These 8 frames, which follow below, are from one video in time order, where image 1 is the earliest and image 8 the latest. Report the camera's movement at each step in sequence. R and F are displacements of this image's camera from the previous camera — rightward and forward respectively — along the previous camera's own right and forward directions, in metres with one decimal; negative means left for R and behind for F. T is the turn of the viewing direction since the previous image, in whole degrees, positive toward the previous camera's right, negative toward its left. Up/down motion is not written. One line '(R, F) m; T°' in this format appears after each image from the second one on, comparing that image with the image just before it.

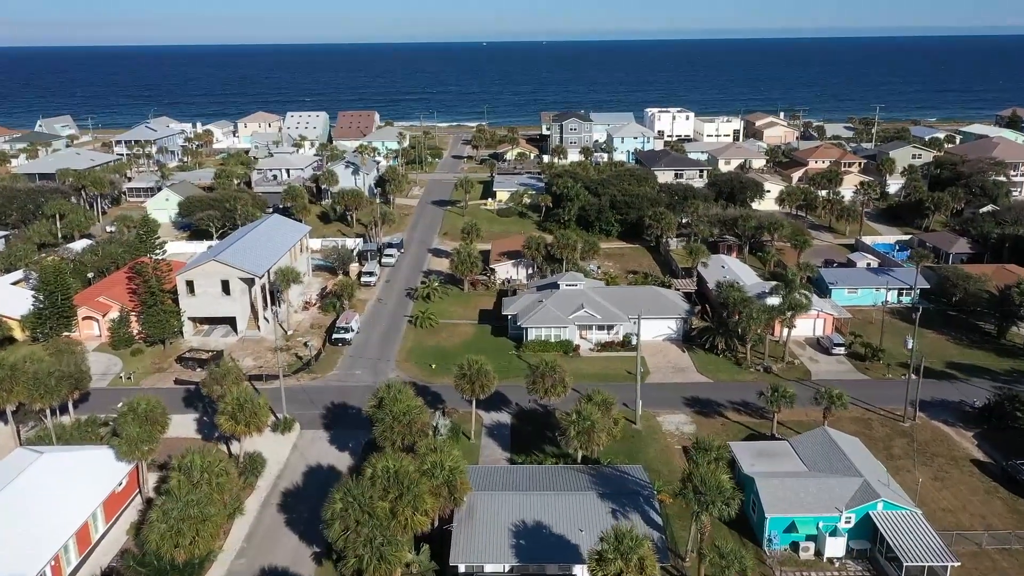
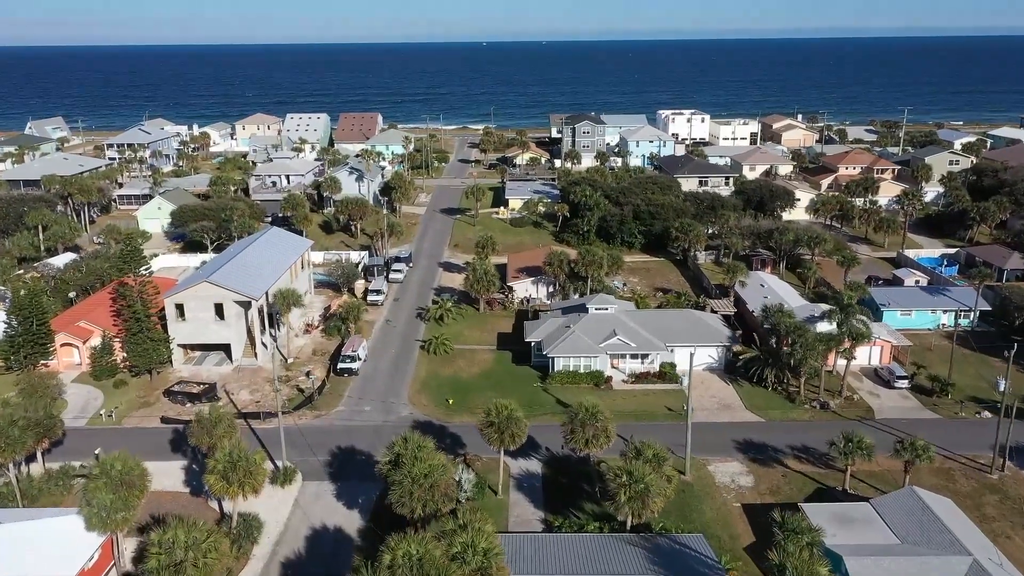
(-1.3, +4.6) m; 0°
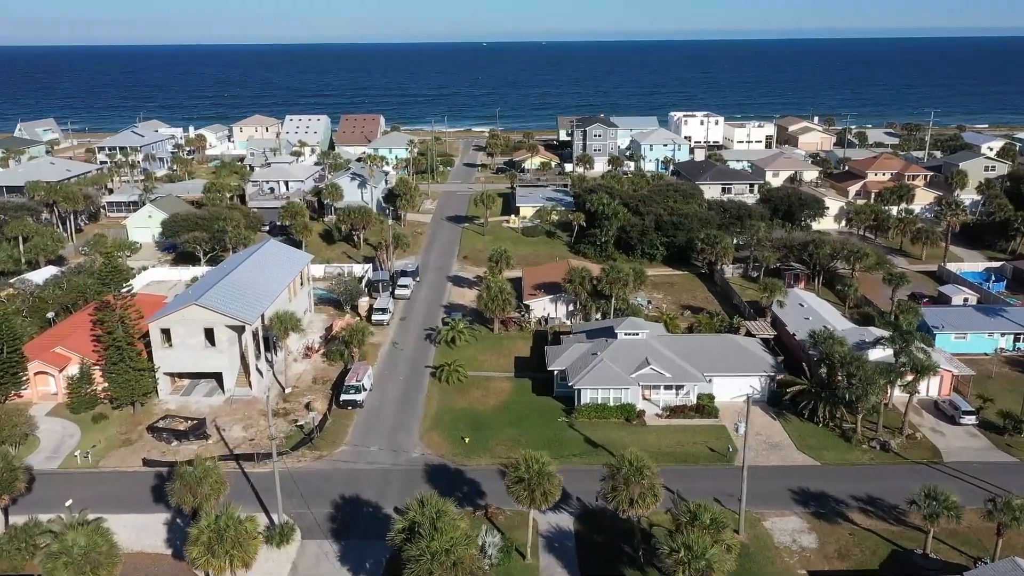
(-1.0, +4.1) m; 0°
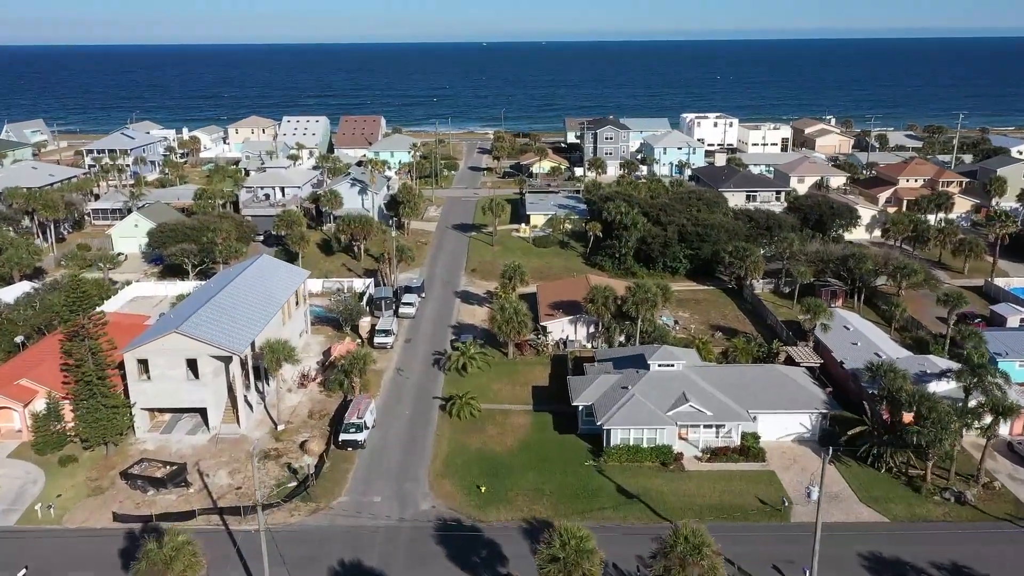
(-0.9, +4.2) m; 0°
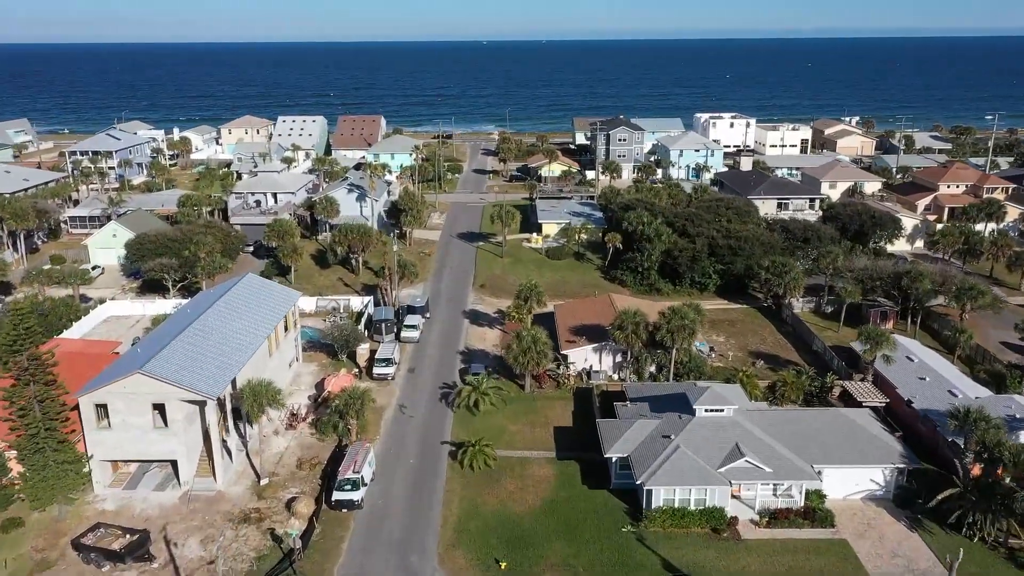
(-0.8, +5.1) m; 0°
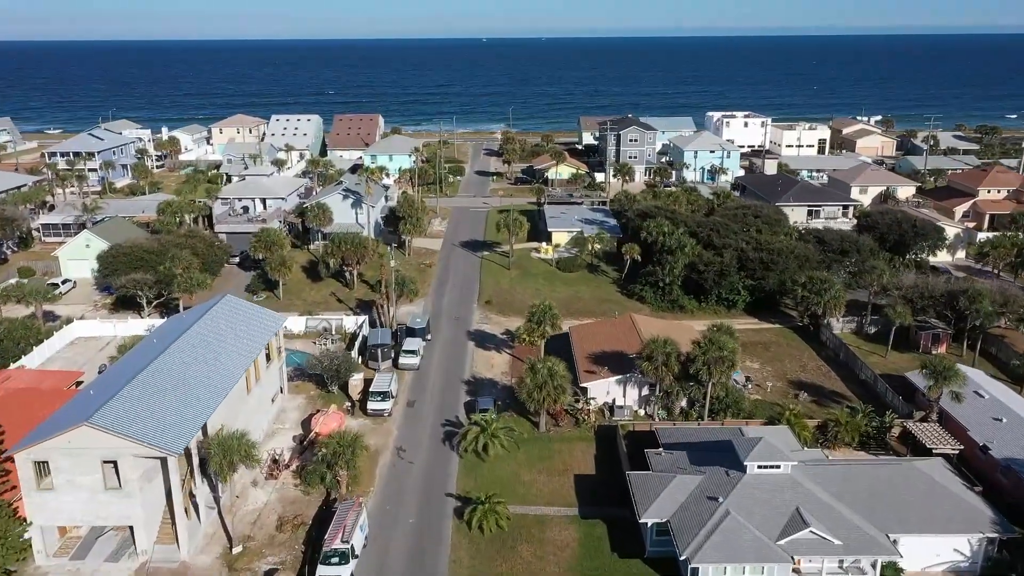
(-0.6, +4.6) m; 0°
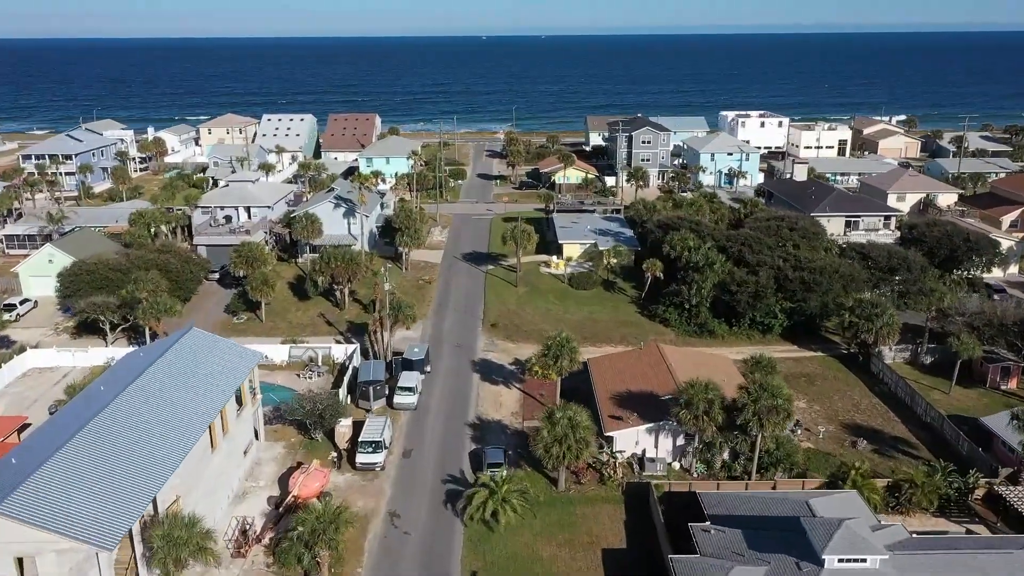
(-0.5, +5.1) m; 0°
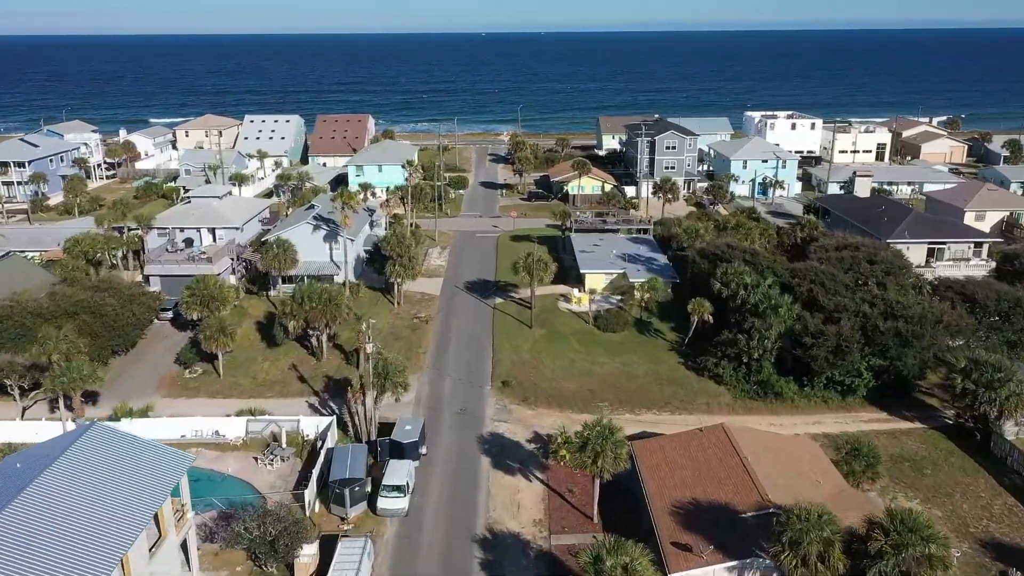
(-0.7, +8.5) m; 0°
